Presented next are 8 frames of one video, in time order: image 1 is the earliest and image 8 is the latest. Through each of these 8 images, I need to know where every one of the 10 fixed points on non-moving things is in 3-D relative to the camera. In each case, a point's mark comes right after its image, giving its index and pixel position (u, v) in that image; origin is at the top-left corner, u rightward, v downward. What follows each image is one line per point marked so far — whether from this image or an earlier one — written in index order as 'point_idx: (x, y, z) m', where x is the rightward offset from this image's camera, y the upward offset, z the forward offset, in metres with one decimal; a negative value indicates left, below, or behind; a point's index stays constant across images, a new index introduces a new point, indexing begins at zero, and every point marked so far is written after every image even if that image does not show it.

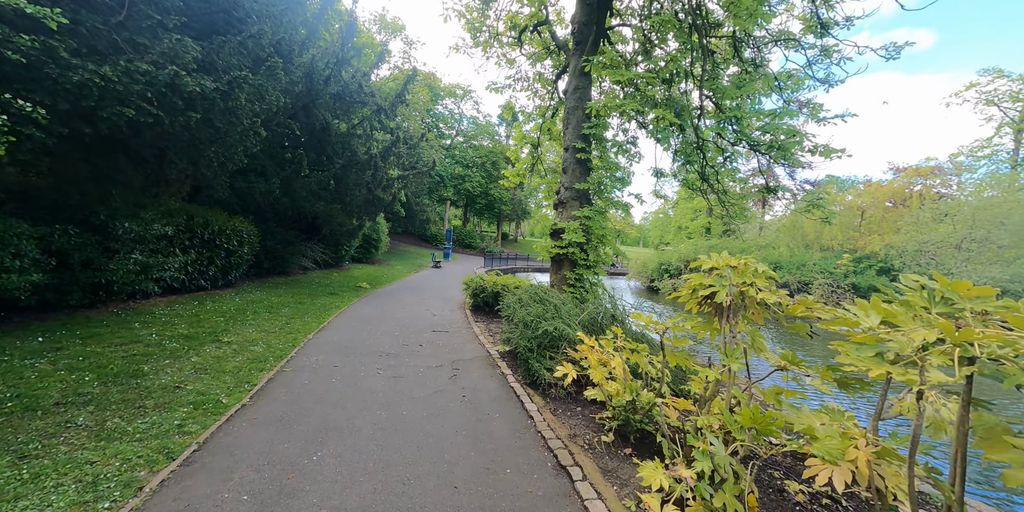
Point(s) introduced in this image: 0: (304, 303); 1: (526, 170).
0: (-5.2, -1.2, +9.6) m
1: (+0.5, +2.7, +12.1) m
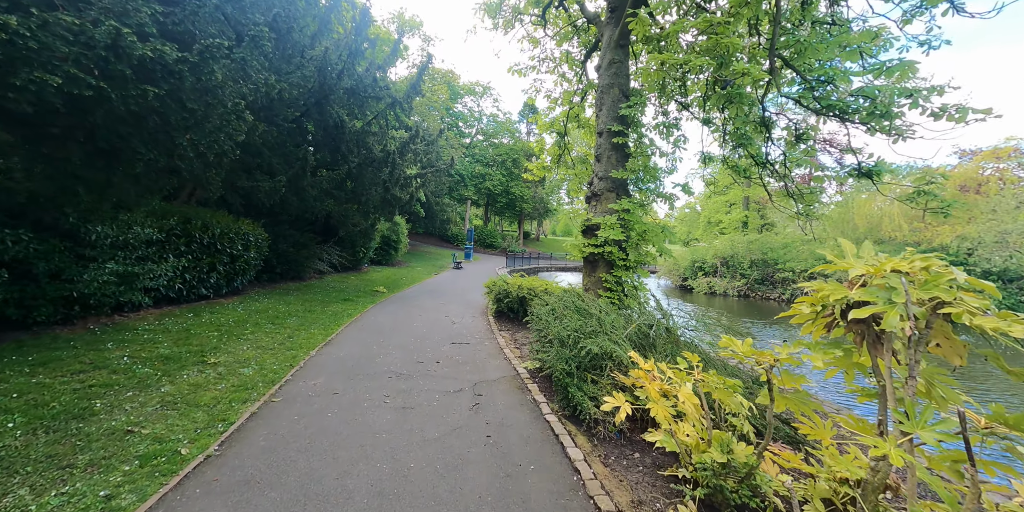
0: (-4.5, -1.3, +8.9) m
1: (+1.2, +2.7, +11.1) m
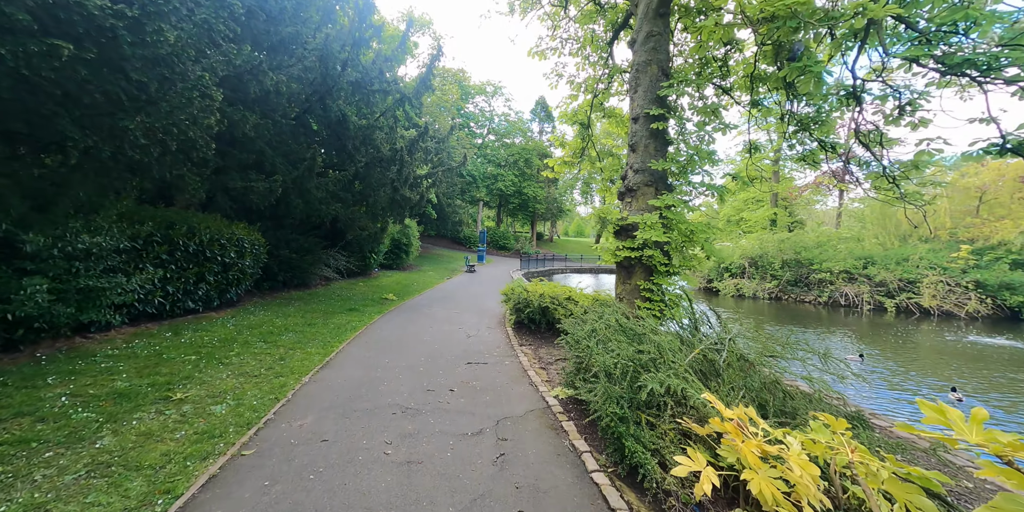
0: (-4.1, -1.4, +8.0) m
1: (+1.7, +2.6, +10.1) m
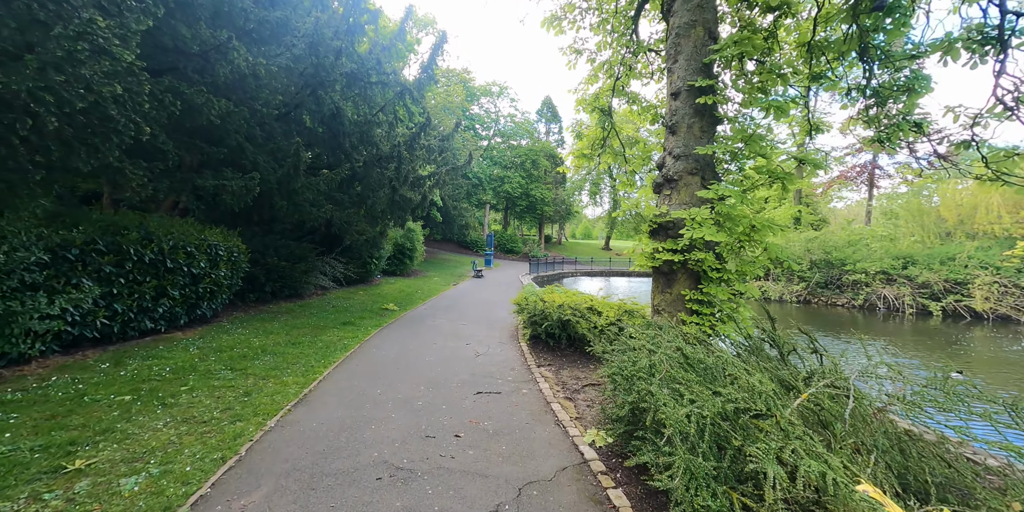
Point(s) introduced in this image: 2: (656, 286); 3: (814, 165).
0: (-3.8, -1.6, +7.0) m
1: (+1.9, +2.5, +9.0) m
2: (+2.2, -0.5, +5.8) m
3: (+3.6, +1.1, +4.6) m
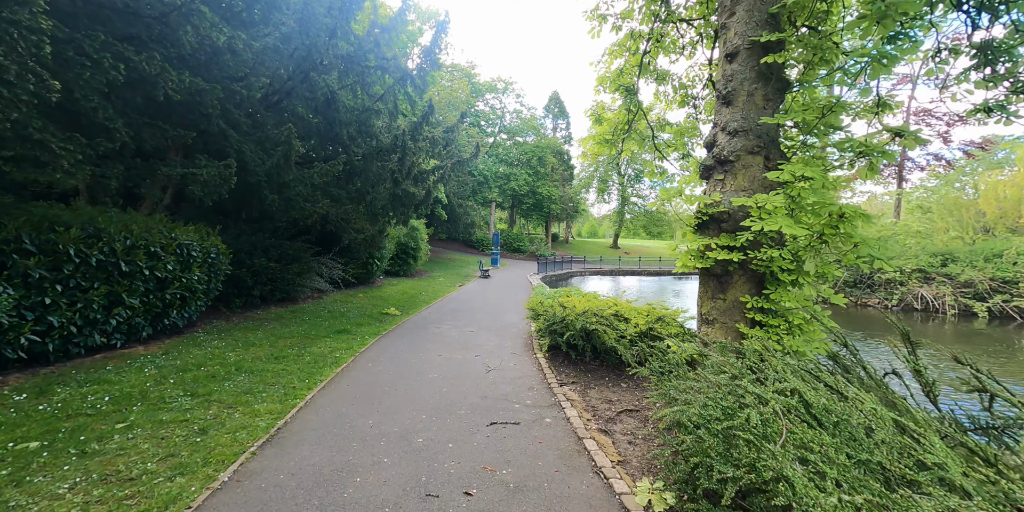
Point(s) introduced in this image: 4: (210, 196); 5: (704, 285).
0: (-3.5, -1.6, +6.0) m
1: (+2.2, +2.6, +7.9) m
2: (+2.4, -0.4, +4.8) m
3: (+3.8, +1.1, +3.5) m
4: (-5.0, +1.0, +6.3) m
5: (+2.4, -0.3, +4.8) m
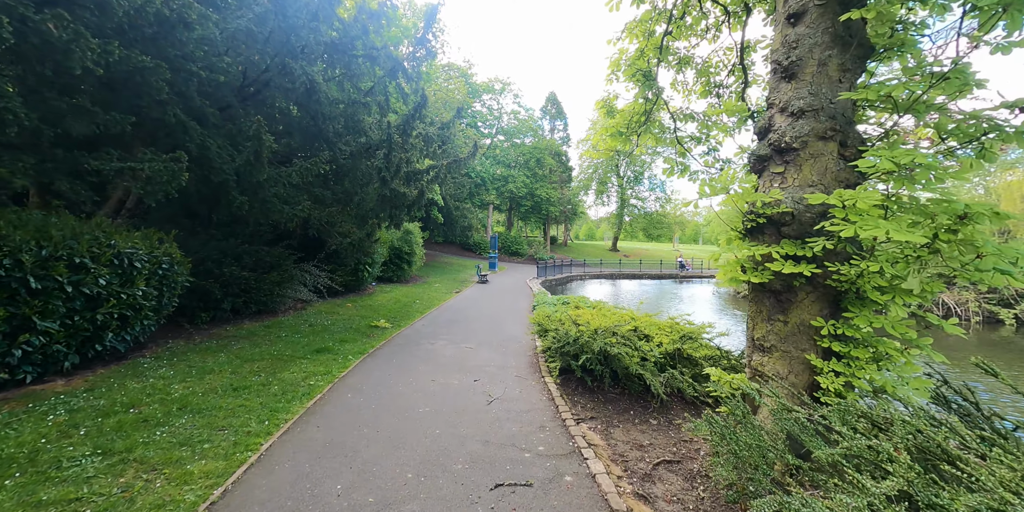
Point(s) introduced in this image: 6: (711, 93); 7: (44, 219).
0: (-3.5, -1.7, +5.0) m
1: (+2.3, +2.4, +7.0) m
2: (+2.5, -0.5, +3.9) m
3: (+3.9, +1.0, +2.6) m
4: (-4.9, +0.8, +5.3) m
5: (+2.5, -0.5, +3.9) m
6: (+3.8, +3.1, +7.5) m
7: (-5.2, +0.4, +4.3) m
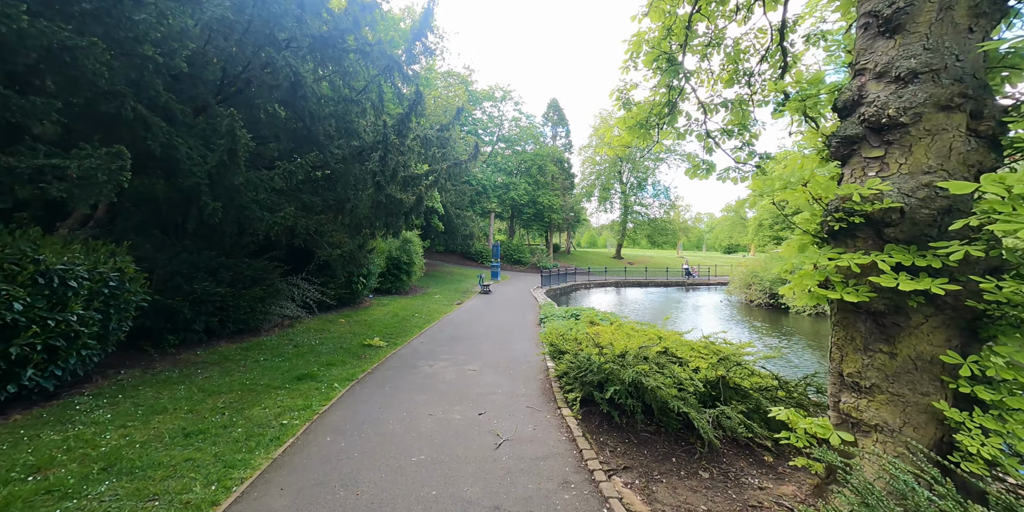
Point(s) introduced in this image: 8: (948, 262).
0: (-3.3, -1.9, +4.1) m
1: (+2.4, +2.3, +6.2) m
2: (+2.6, -0.6, +3.0) m
3: (+4.0, +1.0, +1.7) m
4: (-4.8, +0.7, +4.5) m
5: (+2.6, -0.5, +3.0) m
6: (+3.9, +3.0, +6.6) m
7: (-5.1, +0.2, +3.4) m
8: (+2.7, 0.0, +2.4) m
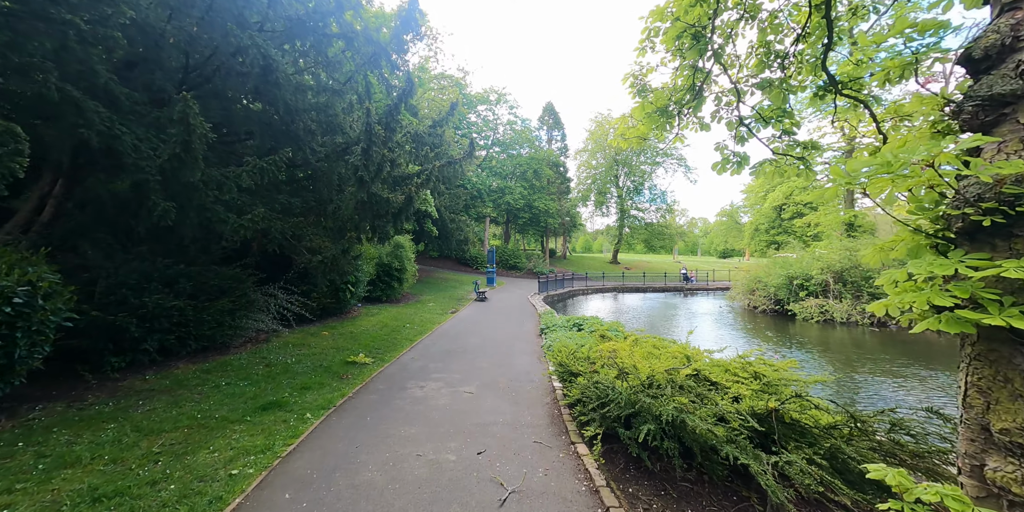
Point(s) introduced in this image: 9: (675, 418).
0: (-3.2, -2.0, +3.2) m
1: (+2.4, +2.2, +5.3) m
2: (+2.7, -0.7, +2.1) m
3: (+4.1, +1.0, +0.9) m
4: (-4.8, +0.6, +3.5) m
5: (+2.7, -0.6, +2.1) m
6: (+4.0, +2.9, +5.8) m
7: (-5.0, +0.1, +2.5) m
8: (+2.8, -0.1, +1.5) m
9: (+1.6, -1.5, +3.7) m
